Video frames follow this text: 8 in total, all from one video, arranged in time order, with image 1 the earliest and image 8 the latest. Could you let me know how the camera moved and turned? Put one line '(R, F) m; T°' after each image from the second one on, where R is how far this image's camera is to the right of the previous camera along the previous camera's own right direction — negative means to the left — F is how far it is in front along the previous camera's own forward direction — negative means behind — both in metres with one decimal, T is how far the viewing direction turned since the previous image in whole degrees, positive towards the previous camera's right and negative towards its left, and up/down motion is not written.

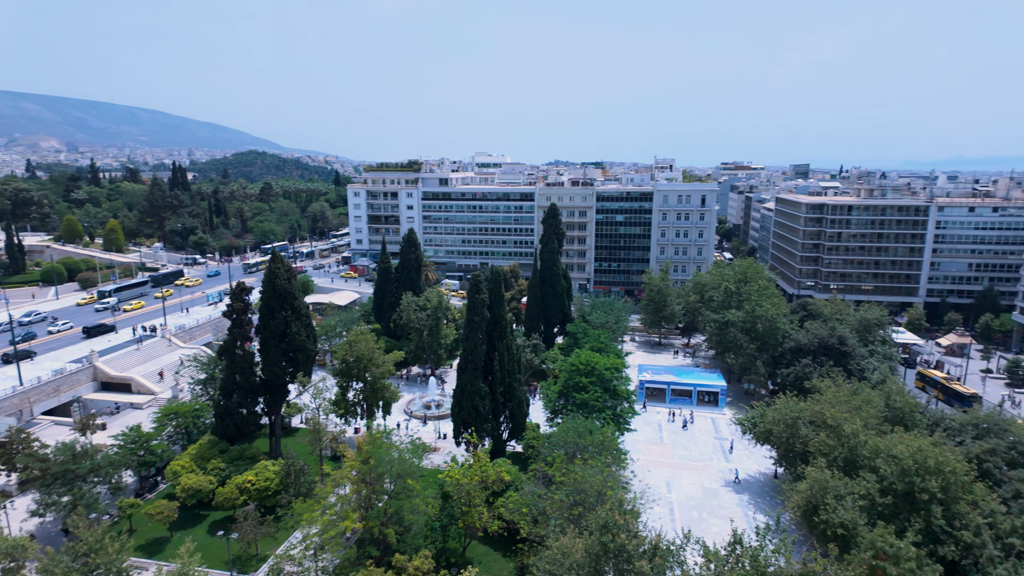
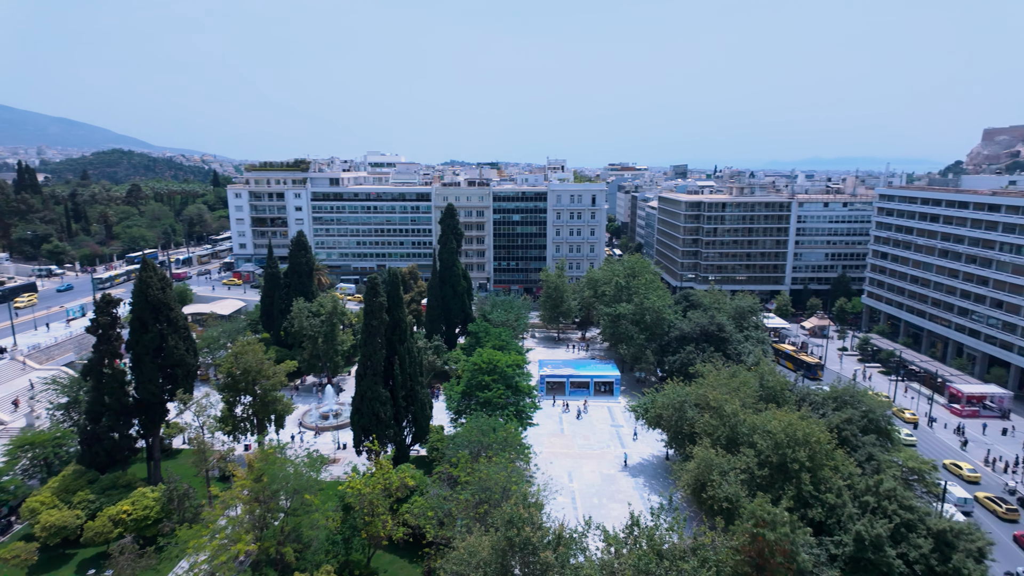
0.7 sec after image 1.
(+0.2, 0.0) m; +10°
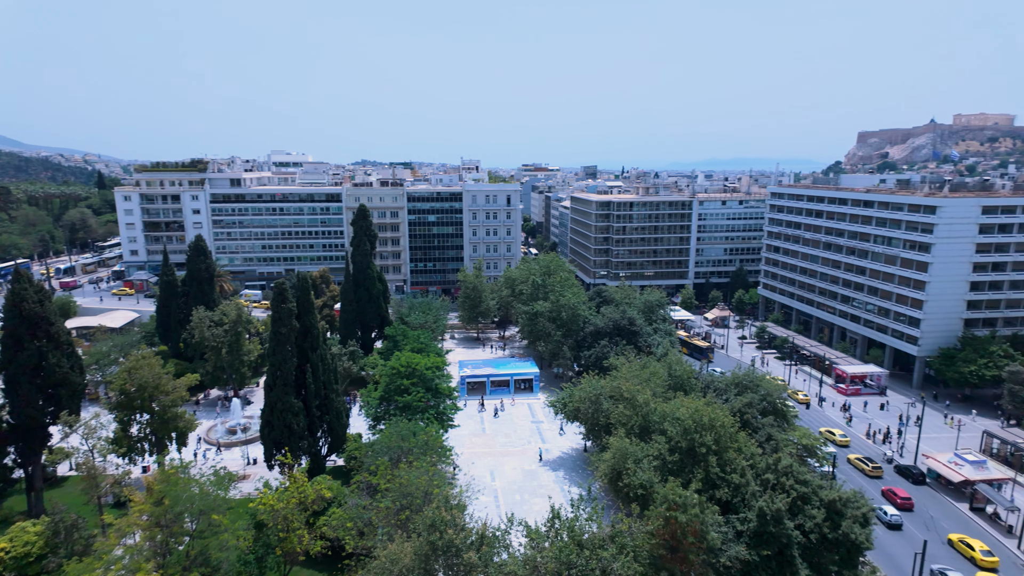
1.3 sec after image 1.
(+0.1, 0.0) m; +8°
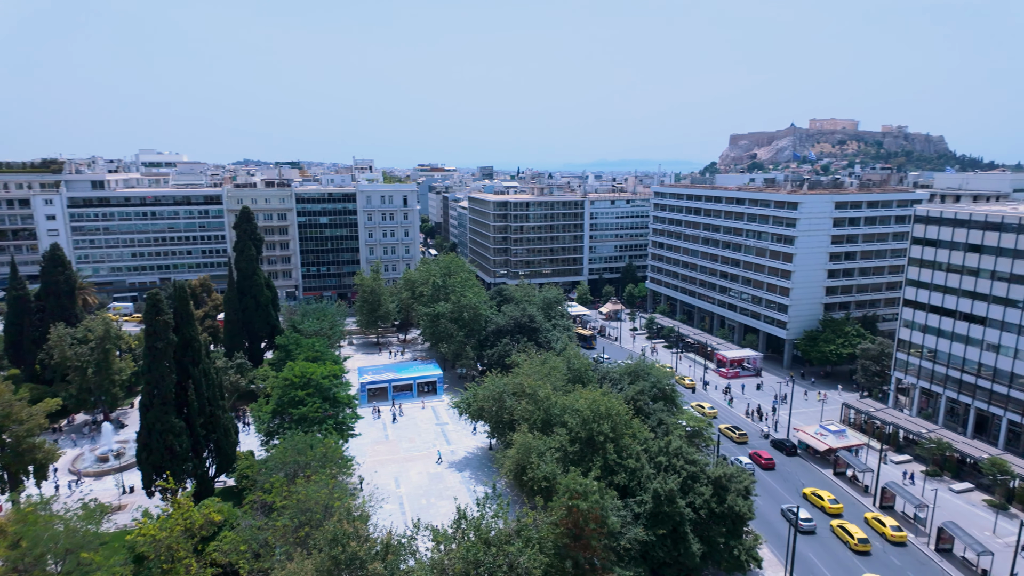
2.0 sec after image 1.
(+0.1, -0.1) m; +10°
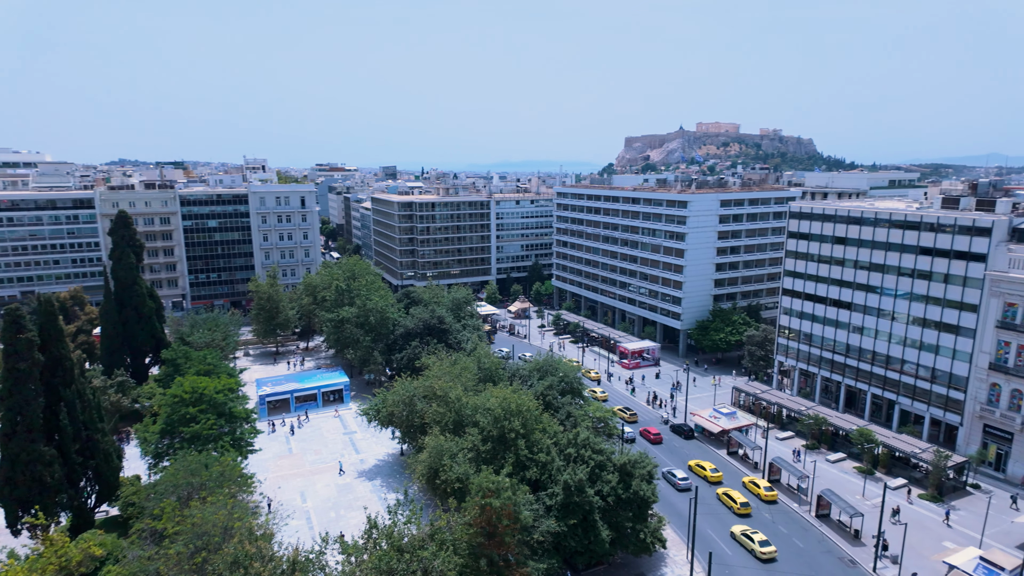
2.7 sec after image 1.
(+0.1, -0.2) m; +9°
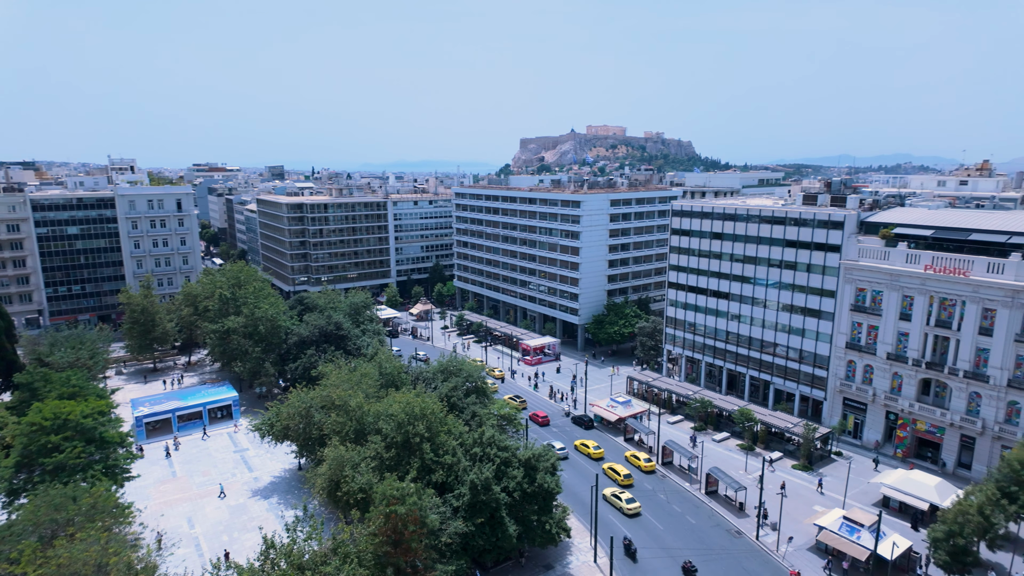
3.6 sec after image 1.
(+0.1, -0.2) m; +10°
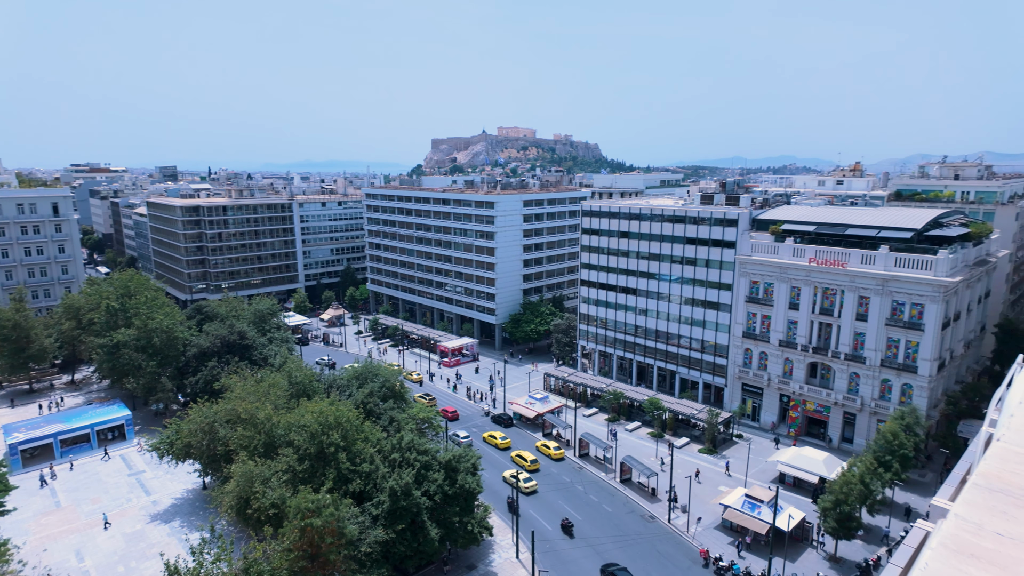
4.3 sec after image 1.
(0.0, -0.2) m; +8°
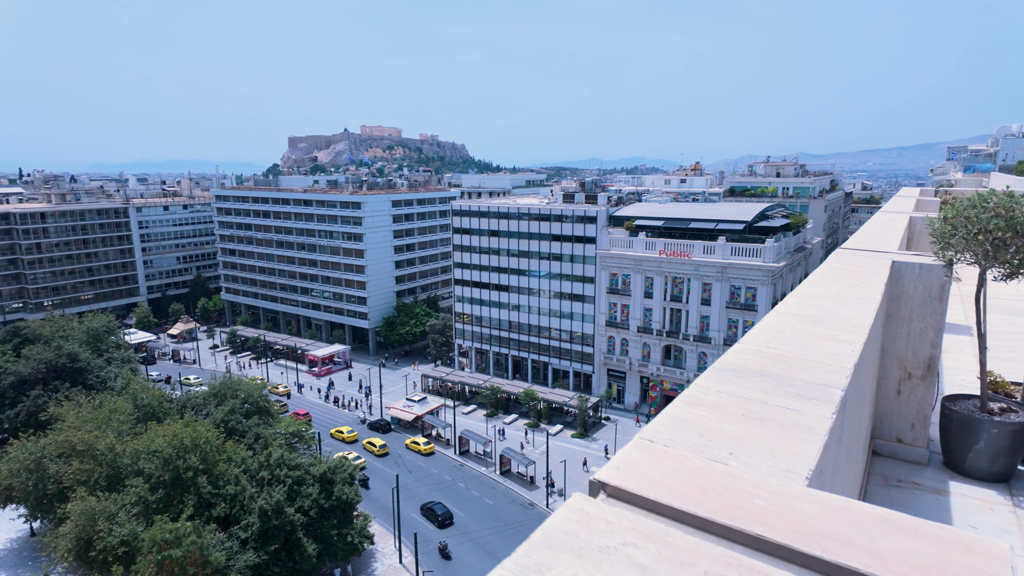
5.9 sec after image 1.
(+0.3, -1.1) m; +12°
